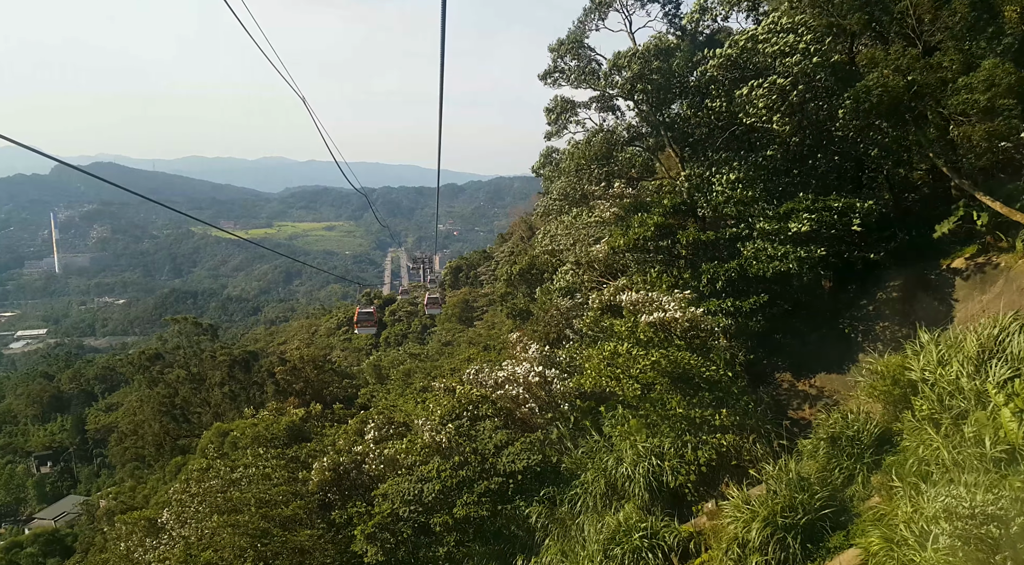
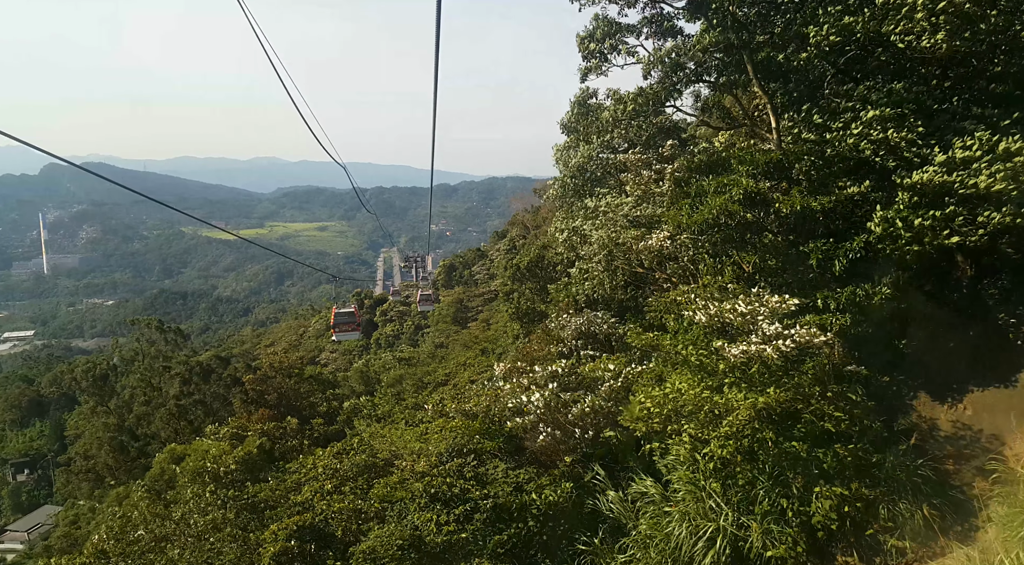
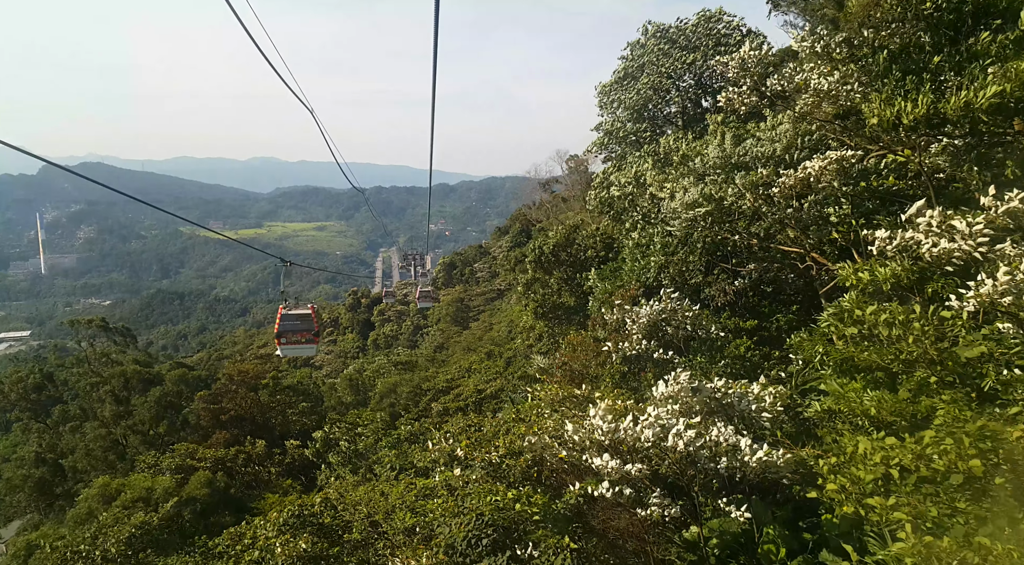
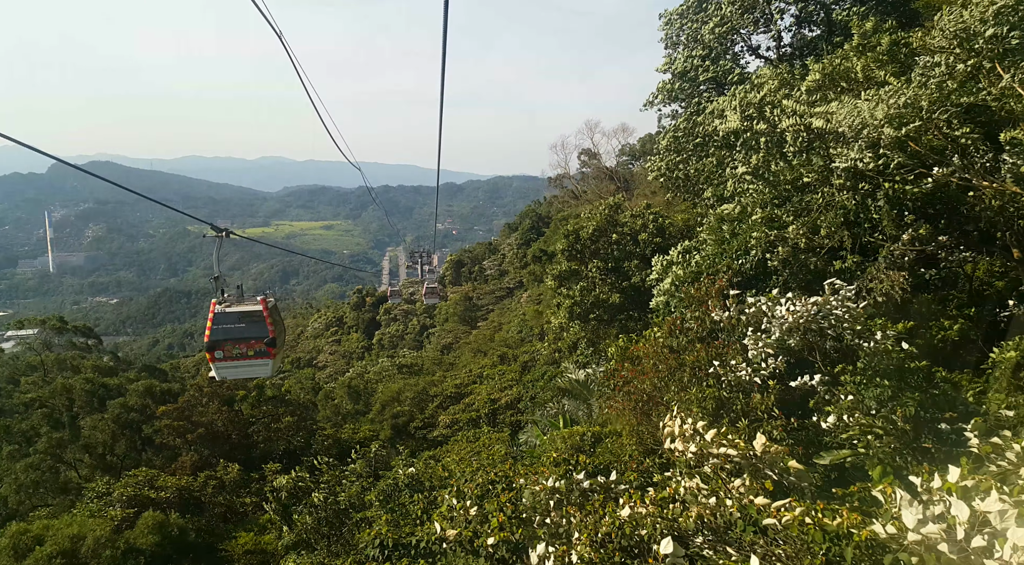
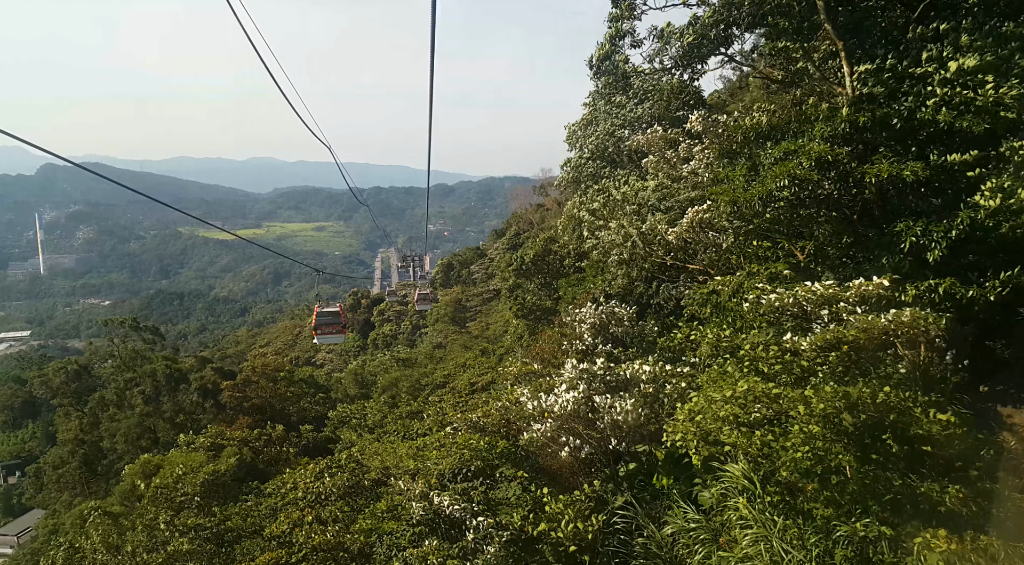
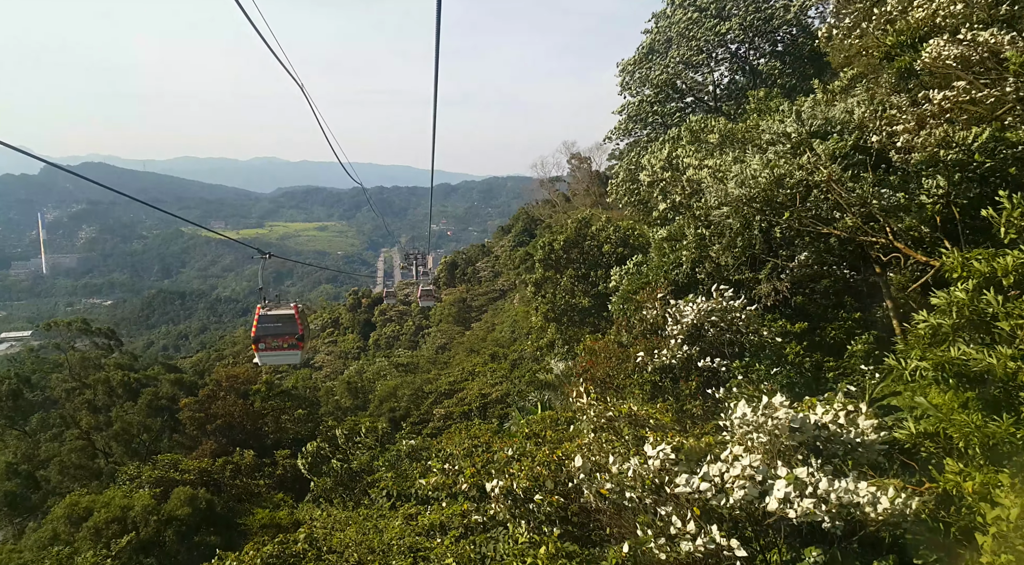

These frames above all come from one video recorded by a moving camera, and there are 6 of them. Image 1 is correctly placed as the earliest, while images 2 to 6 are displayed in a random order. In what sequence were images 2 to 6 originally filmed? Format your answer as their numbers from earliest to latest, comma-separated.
2, 5, 3, 6, 4
